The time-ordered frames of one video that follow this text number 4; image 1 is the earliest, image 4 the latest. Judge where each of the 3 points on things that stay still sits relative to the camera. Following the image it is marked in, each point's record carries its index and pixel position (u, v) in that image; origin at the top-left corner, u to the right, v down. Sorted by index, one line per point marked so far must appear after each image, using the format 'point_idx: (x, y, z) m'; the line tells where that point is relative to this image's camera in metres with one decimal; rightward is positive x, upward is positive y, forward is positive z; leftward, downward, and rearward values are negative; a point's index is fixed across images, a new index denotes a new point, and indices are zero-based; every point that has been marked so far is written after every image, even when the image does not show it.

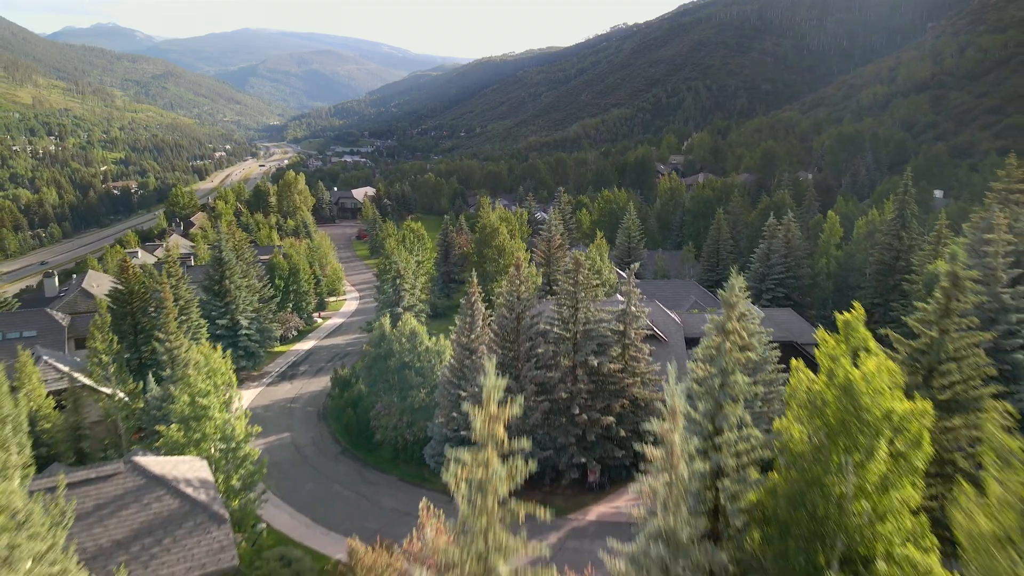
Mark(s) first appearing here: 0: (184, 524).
0: (-11.7, -8.3, +18.5) m
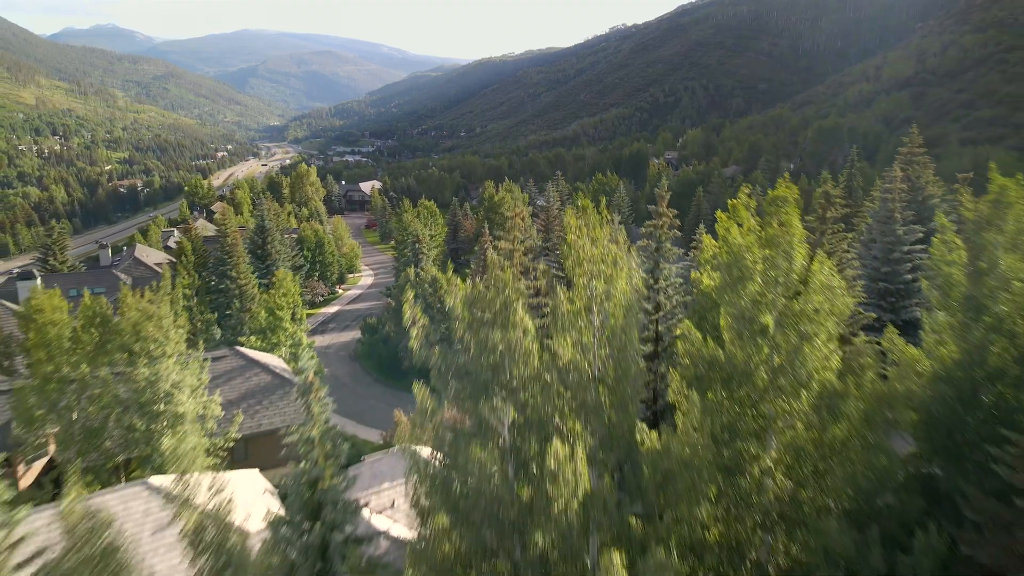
0: (-11.3, -4.9, +24.9) m
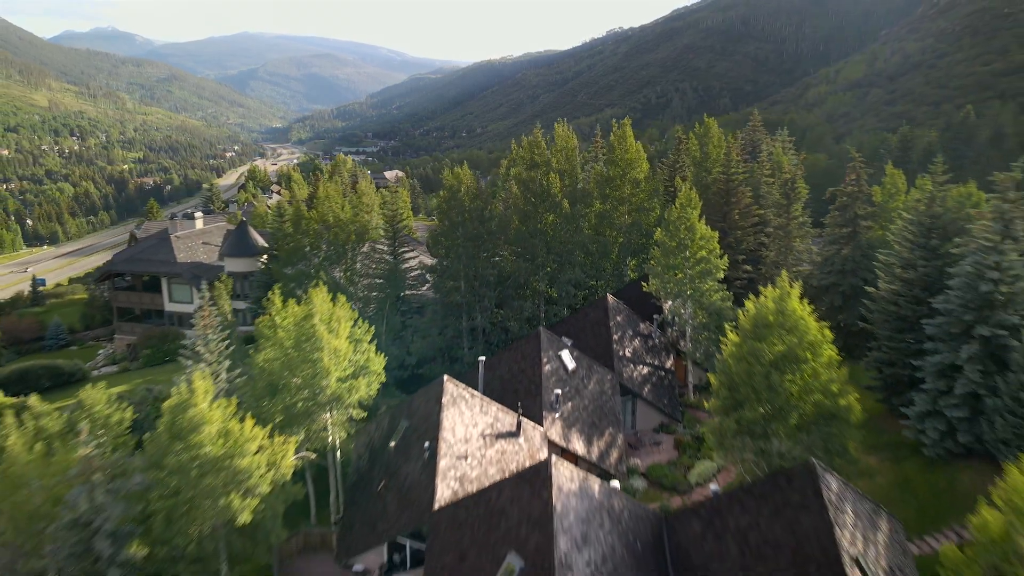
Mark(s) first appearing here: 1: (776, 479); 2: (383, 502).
0: (-9.6, +4.1, +48.5) m
1: (+7.5, -5.4, +14.8) m
2: (-4.4, -7.3, +17.8) m
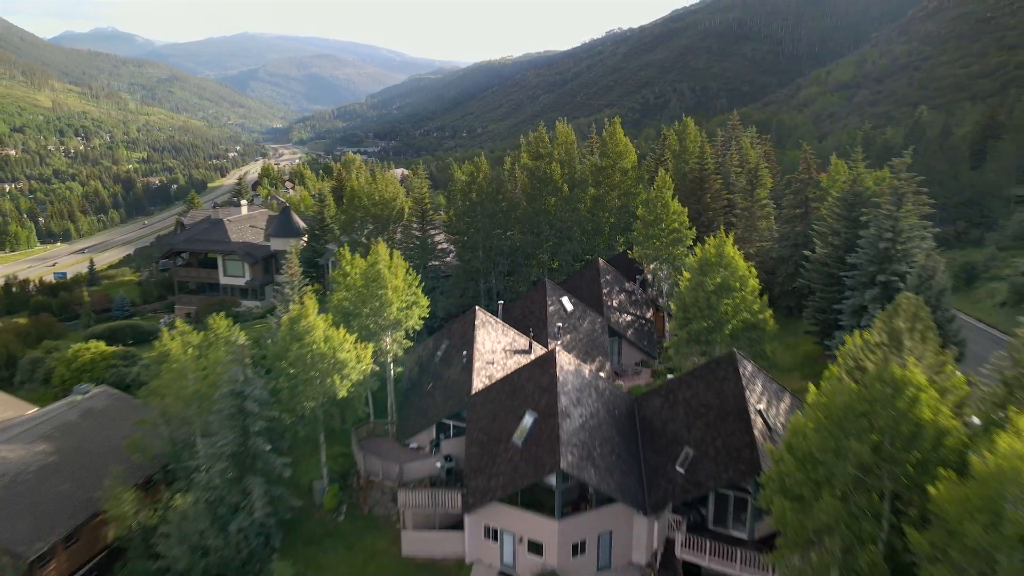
0: (-8.9, +6.3, +55.1) m
1: (+8.2, -3.2, +21.4) m
2: (-3.7, -5.1, +24.4) m
